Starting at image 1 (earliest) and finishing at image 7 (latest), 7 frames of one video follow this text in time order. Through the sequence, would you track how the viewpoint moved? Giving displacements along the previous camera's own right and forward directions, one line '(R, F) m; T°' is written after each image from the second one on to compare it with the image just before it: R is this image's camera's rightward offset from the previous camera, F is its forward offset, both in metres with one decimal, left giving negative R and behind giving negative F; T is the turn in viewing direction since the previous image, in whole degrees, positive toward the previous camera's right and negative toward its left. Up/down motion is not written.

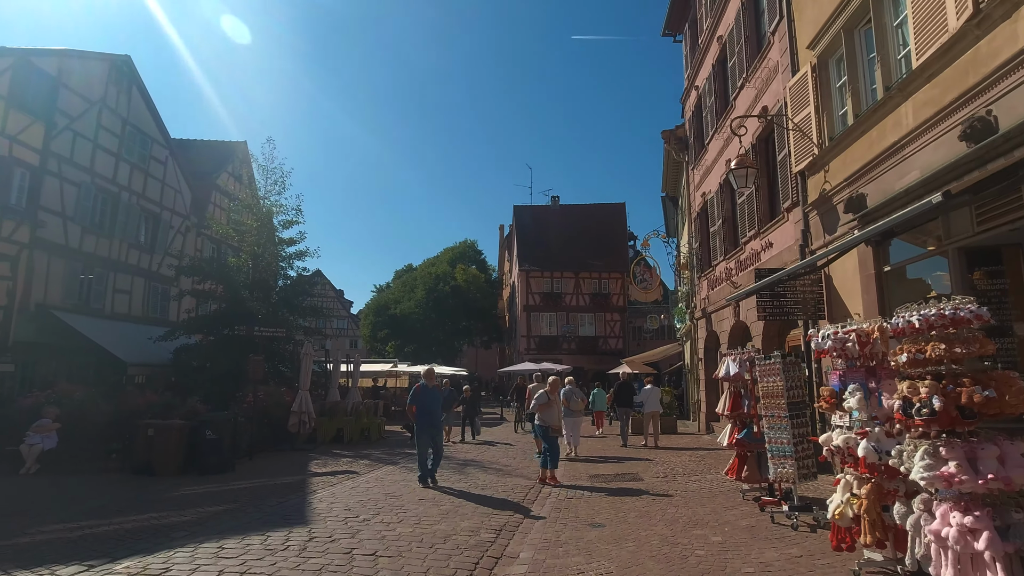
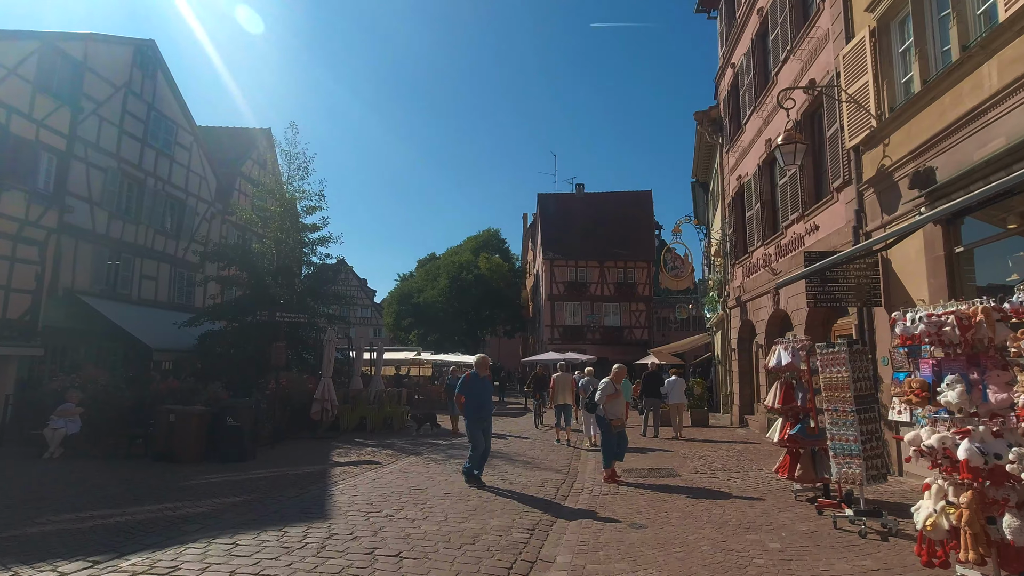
(-0.1, +0.5) m; -2°
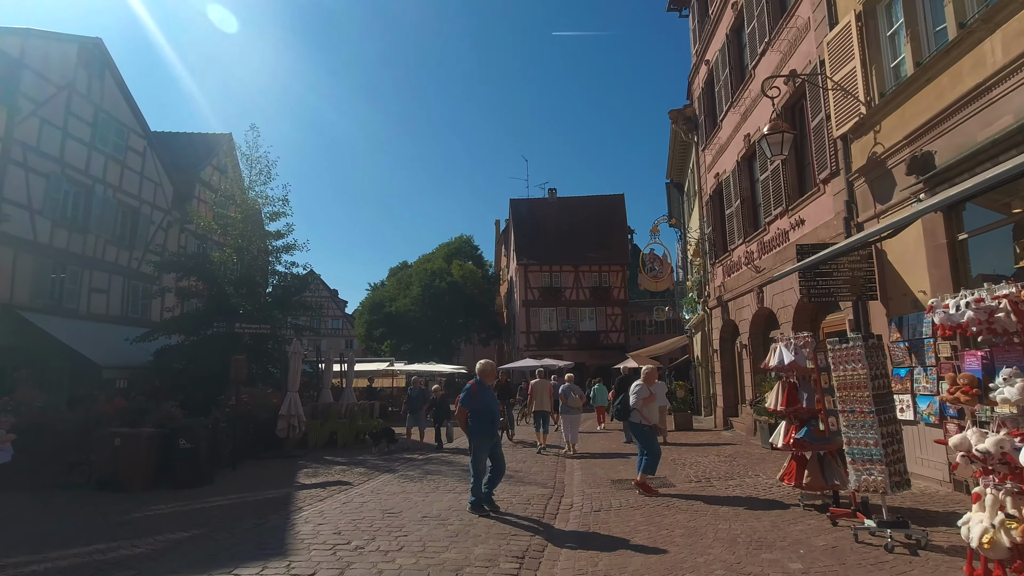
(-0.1, +0.6) m; +3°
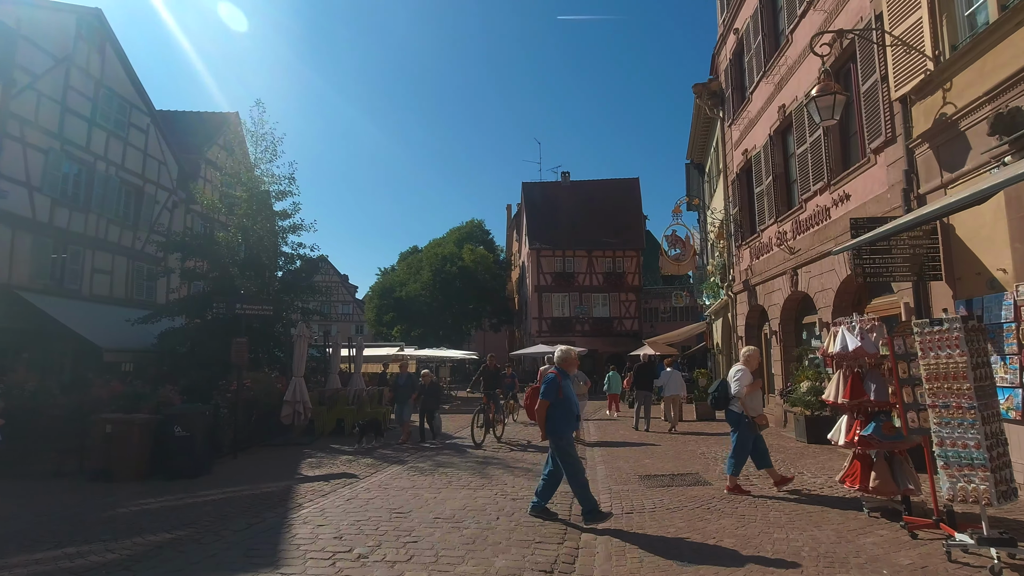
(-0.1, +0.8) m; -1°
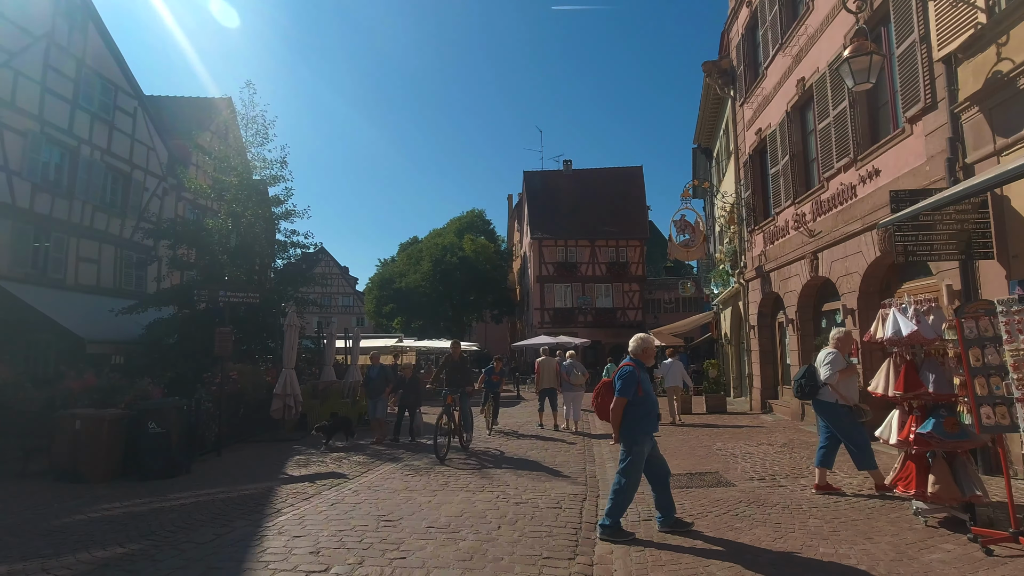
(0.0, +0.7) m; 0°
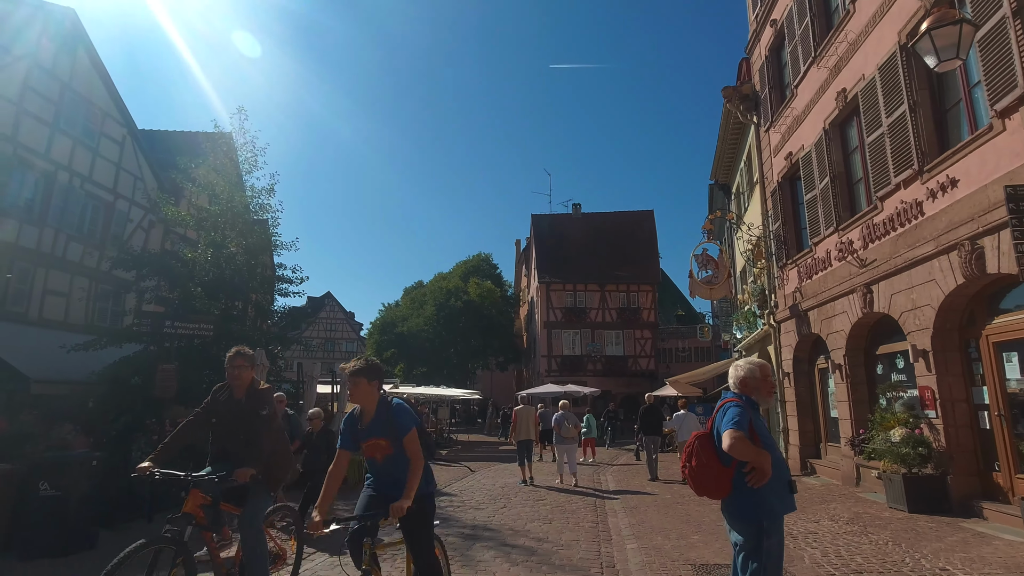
(+0.2, +1.7) m; -1°
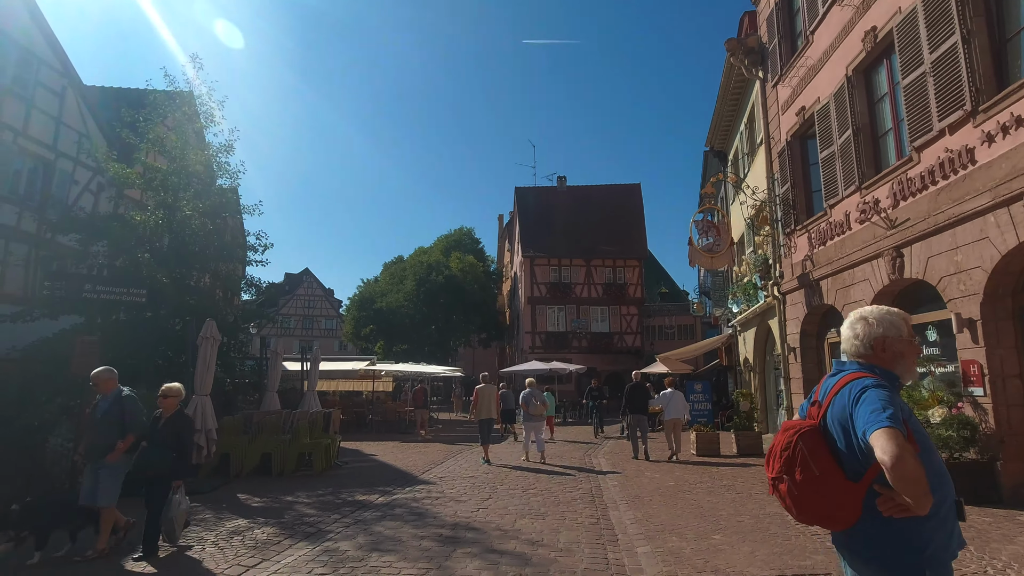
(-0.1, +1.3) m; +2°
